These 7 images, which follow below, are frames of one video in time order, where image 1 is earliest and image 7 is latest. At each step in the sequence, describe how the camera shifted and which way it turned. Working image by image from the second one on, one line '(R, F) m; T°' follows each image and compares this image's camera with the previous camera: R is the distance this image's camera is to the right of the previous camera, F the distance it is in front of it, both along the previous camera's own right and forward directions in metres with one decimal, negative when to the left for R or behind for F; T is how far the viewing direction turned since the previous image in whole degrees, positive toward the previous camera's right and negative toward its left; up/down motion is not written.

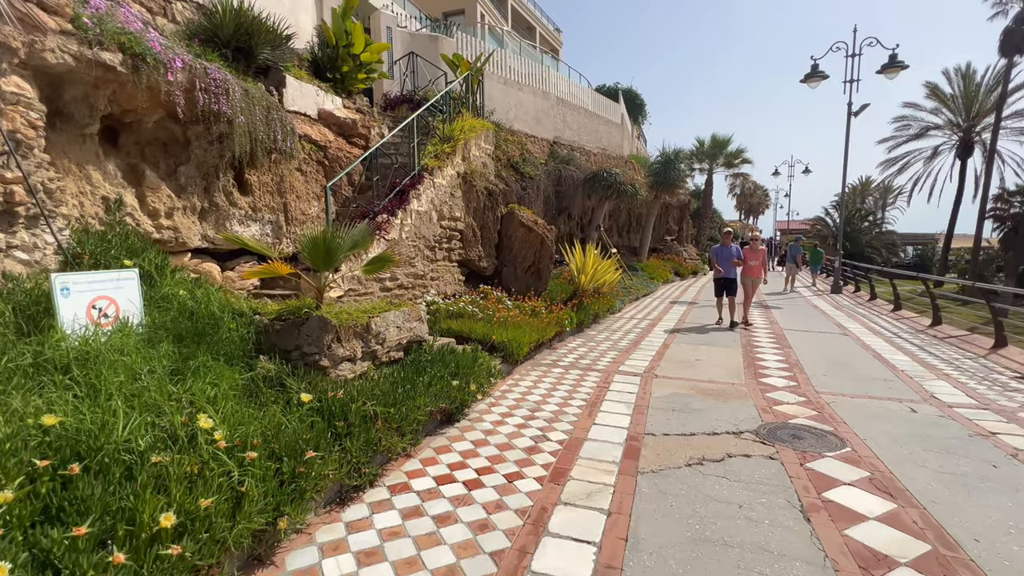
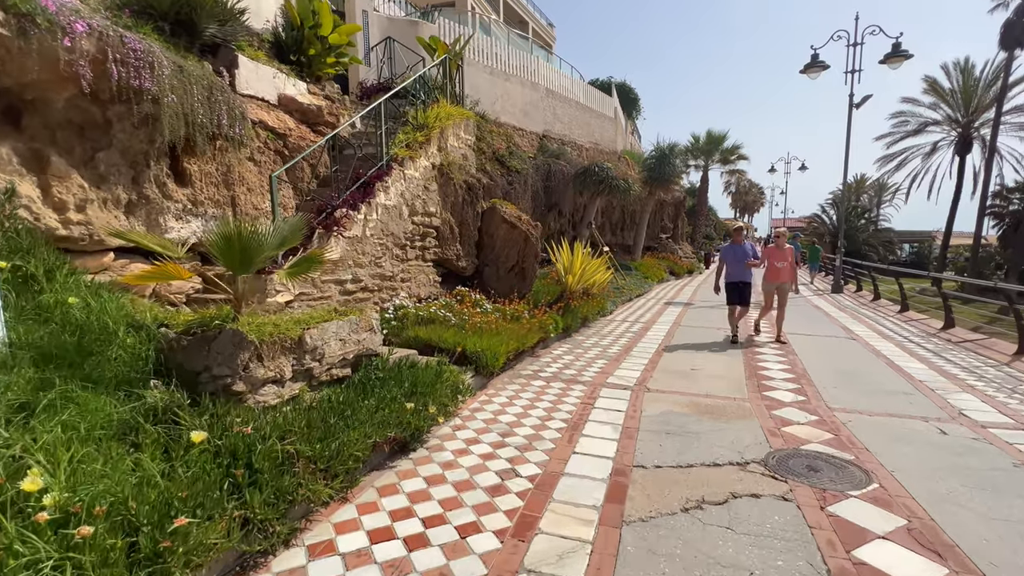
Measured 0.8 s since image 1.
(+0.2, +0.6) m; 0°
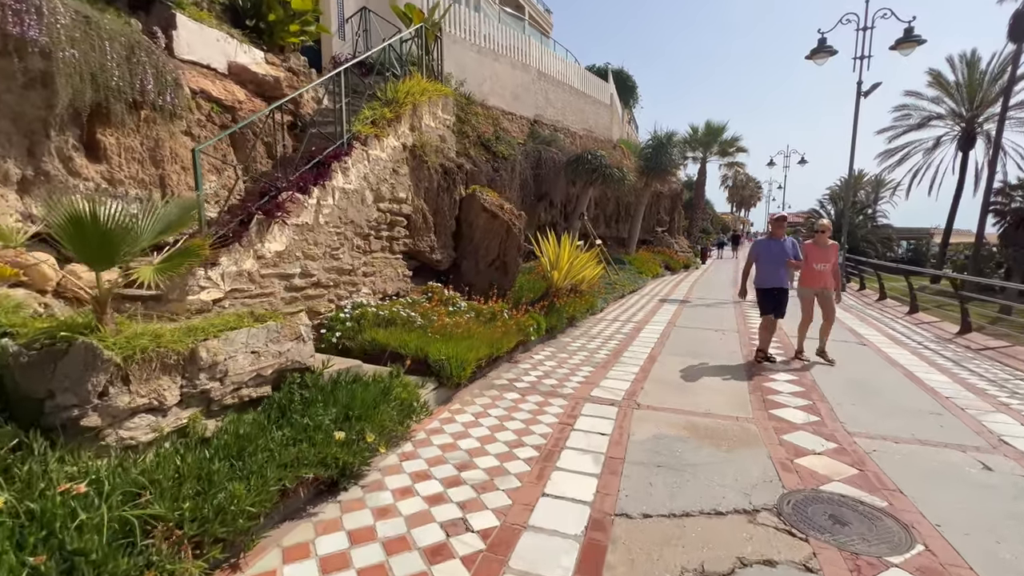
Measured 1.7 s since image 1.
(+0.2, +0.7) m; +1°
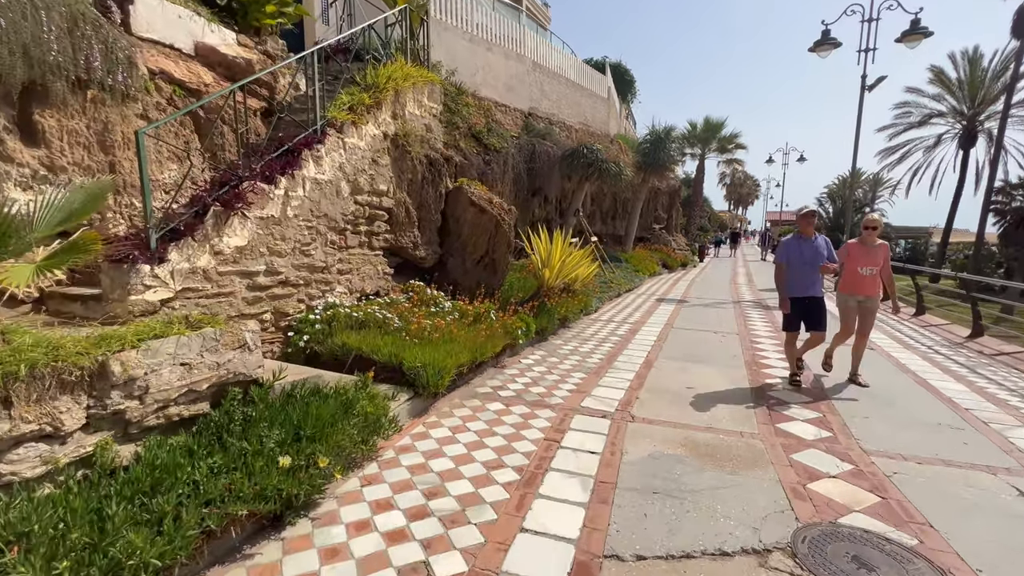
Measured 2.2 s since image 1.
(+0.1, +0.4) m; 0°
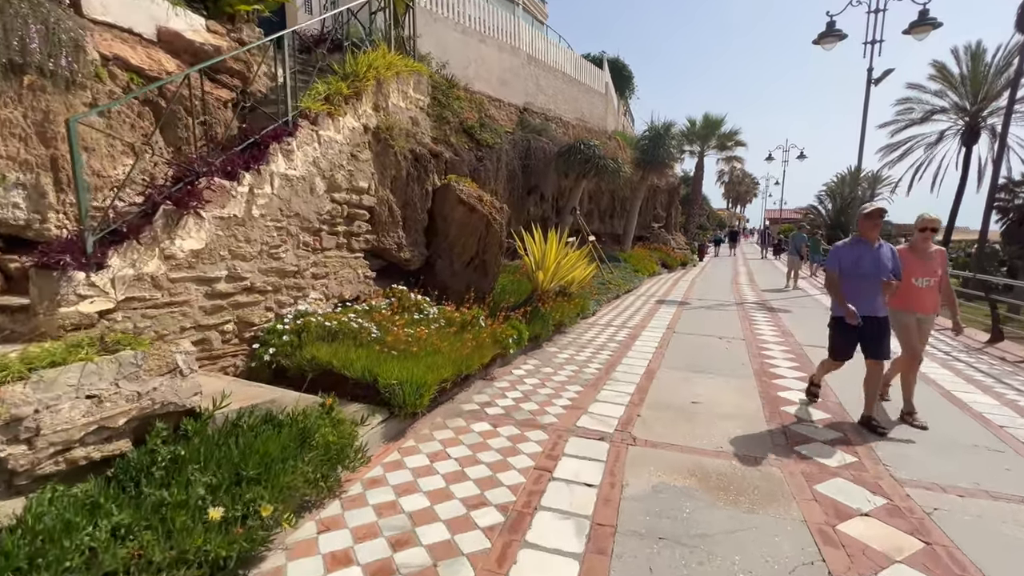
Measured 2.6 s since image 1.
(+0.1, +0.4) m; 0°
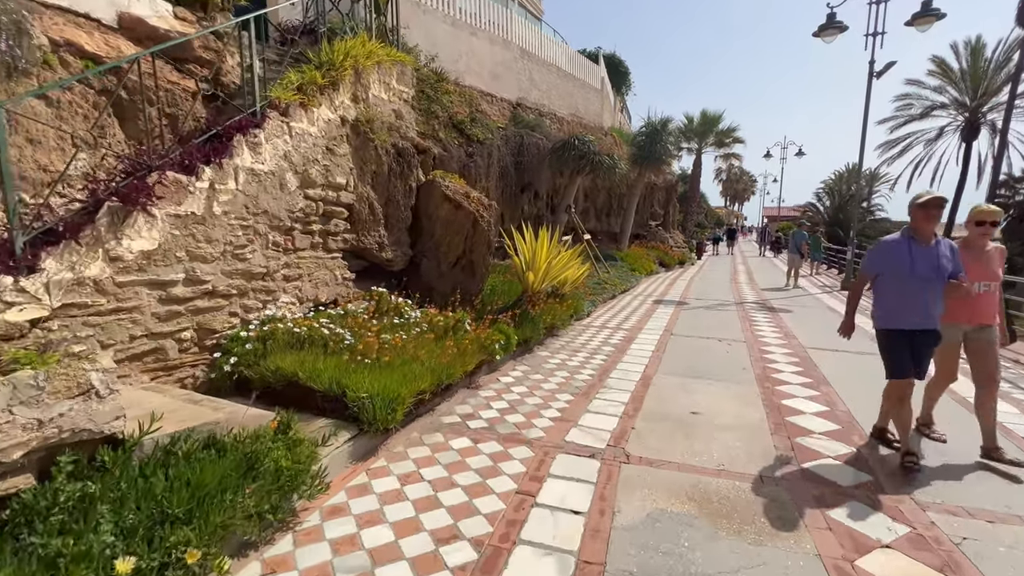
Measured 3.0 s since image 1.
(+0.1, +0.3) m; 0°
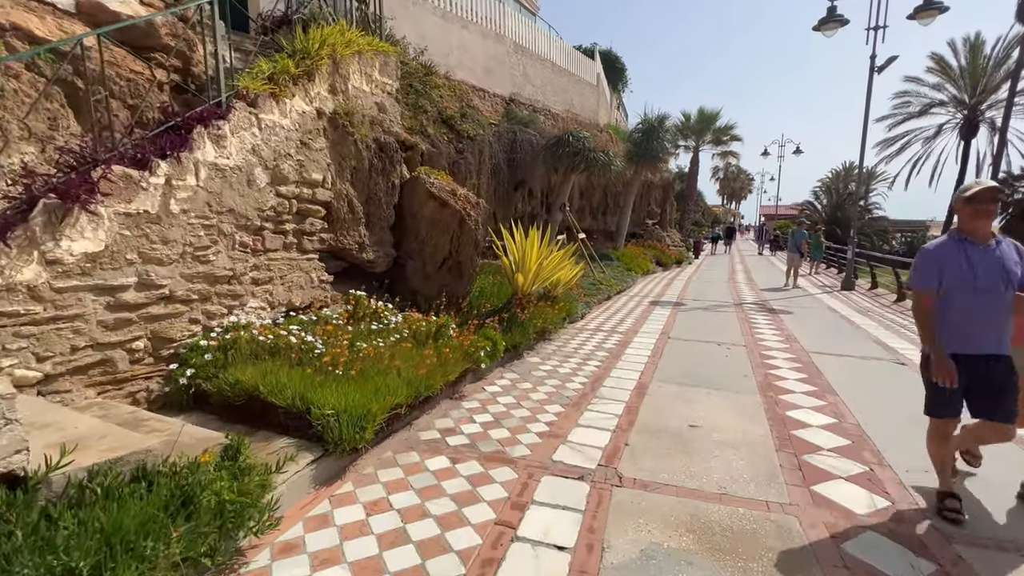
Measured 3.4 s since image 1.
(+0.1, +0.3) m; 0°
